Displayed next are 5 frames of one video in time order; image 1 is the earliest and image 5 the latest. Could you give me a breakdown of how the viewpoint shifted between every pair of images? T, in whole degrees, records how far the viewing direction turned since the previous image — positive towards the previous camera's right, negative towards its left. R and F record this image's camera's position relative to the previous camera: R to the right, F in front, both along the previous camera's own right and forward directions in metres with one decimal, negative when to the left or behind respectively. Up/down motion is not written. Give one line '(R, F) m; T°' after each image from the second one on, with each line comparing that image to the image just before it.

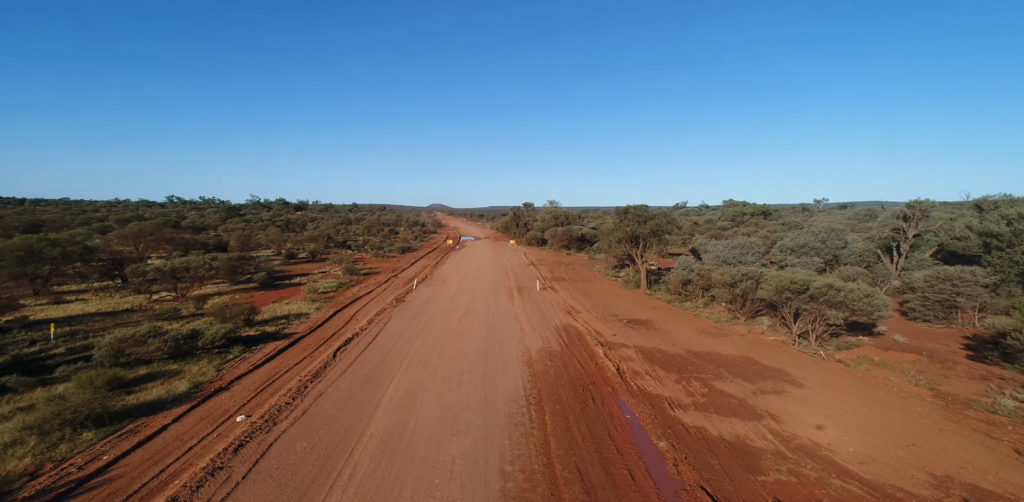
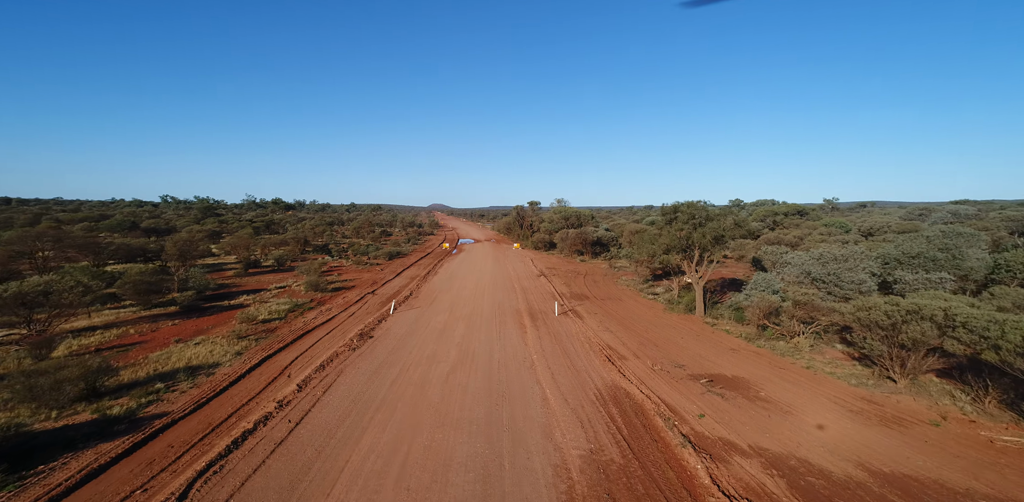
(-0.4, +6.9) m; 0°
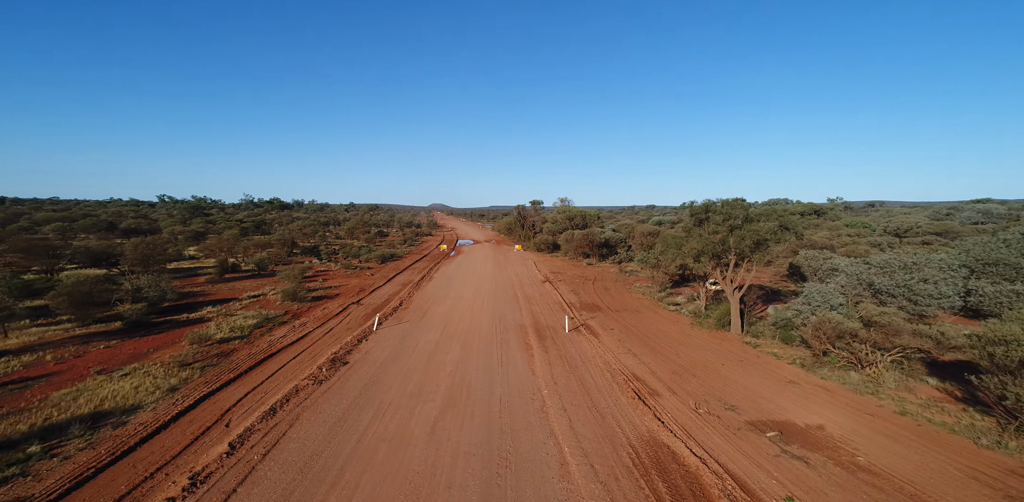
(-0.1, +3.0) m; 0°
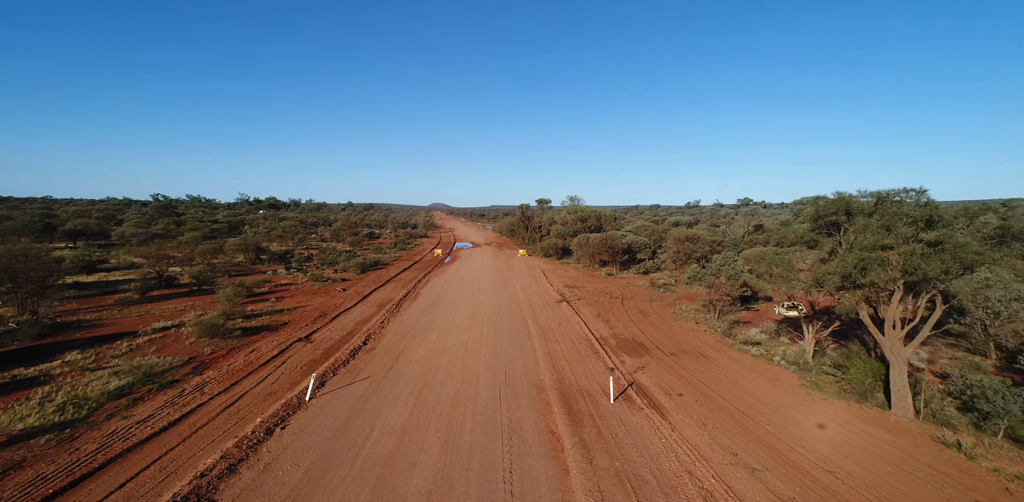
(-0.3, +7.0) m; 0°
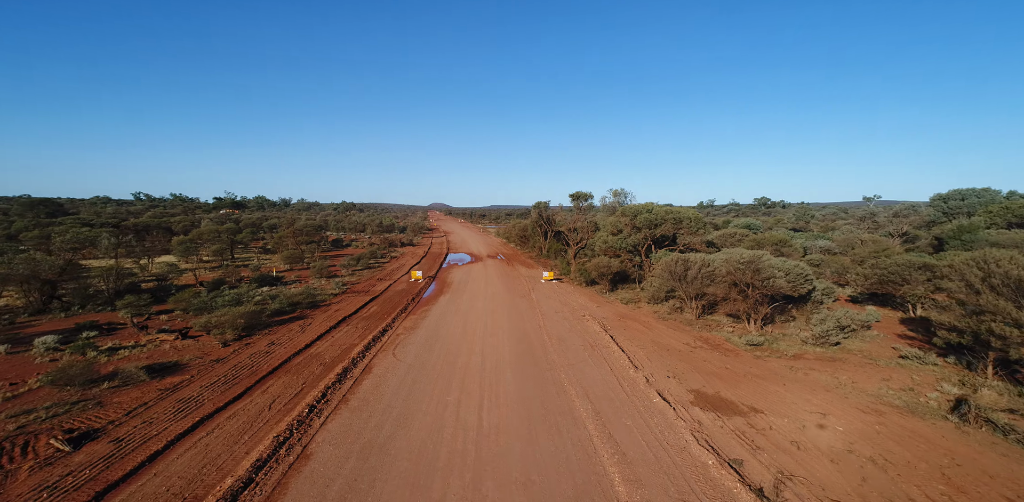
(-1.5, +20.3) m; 0°
